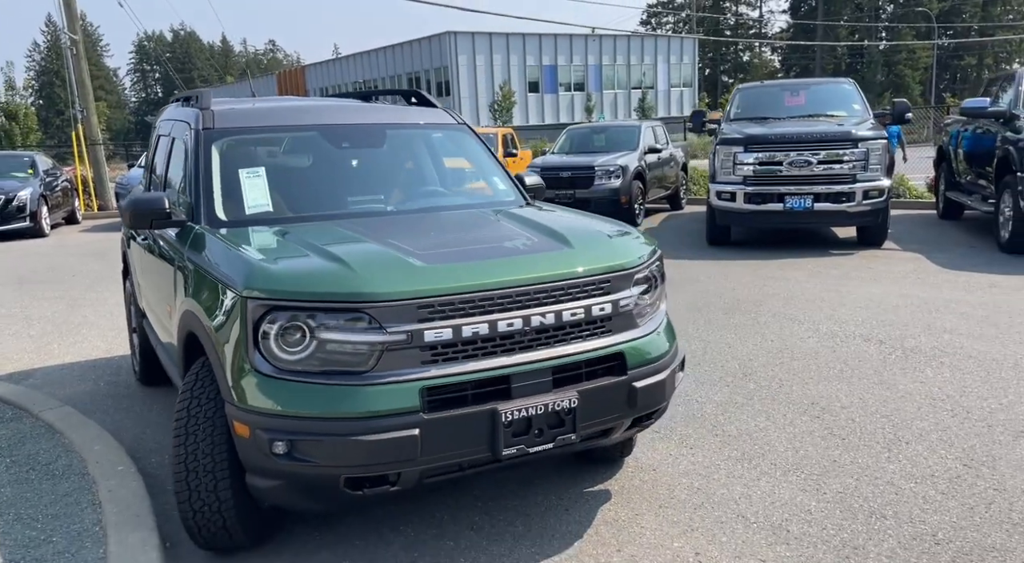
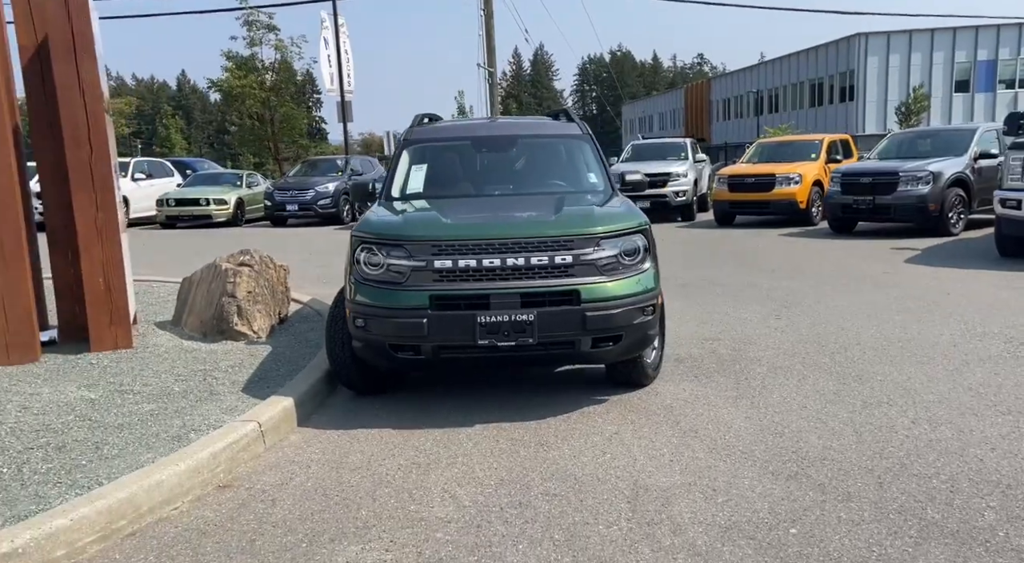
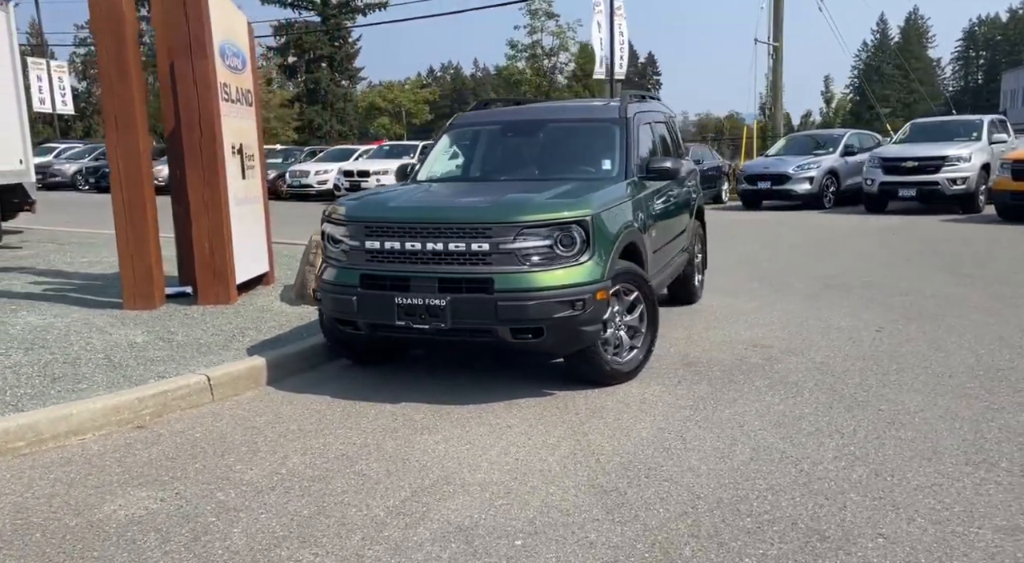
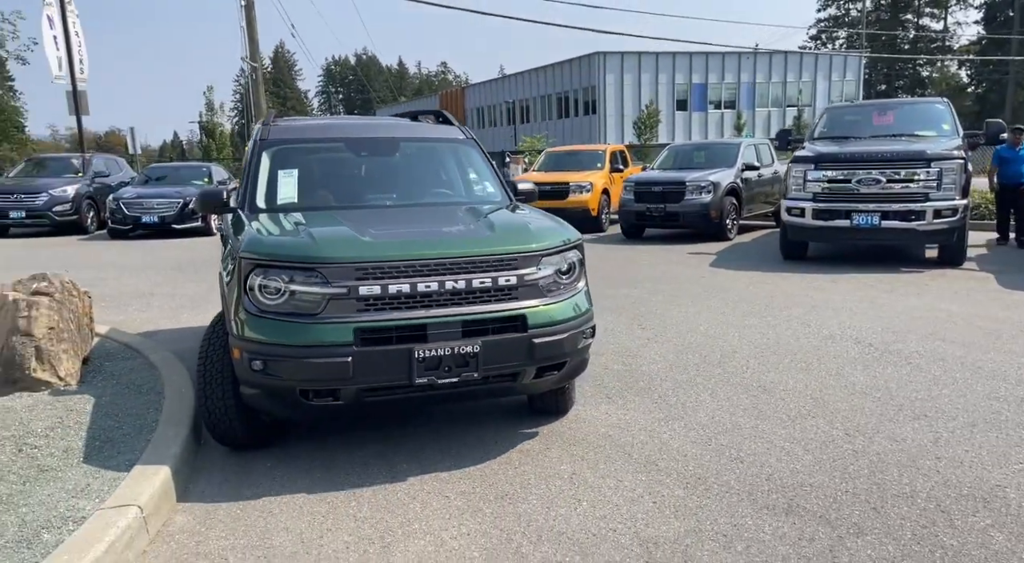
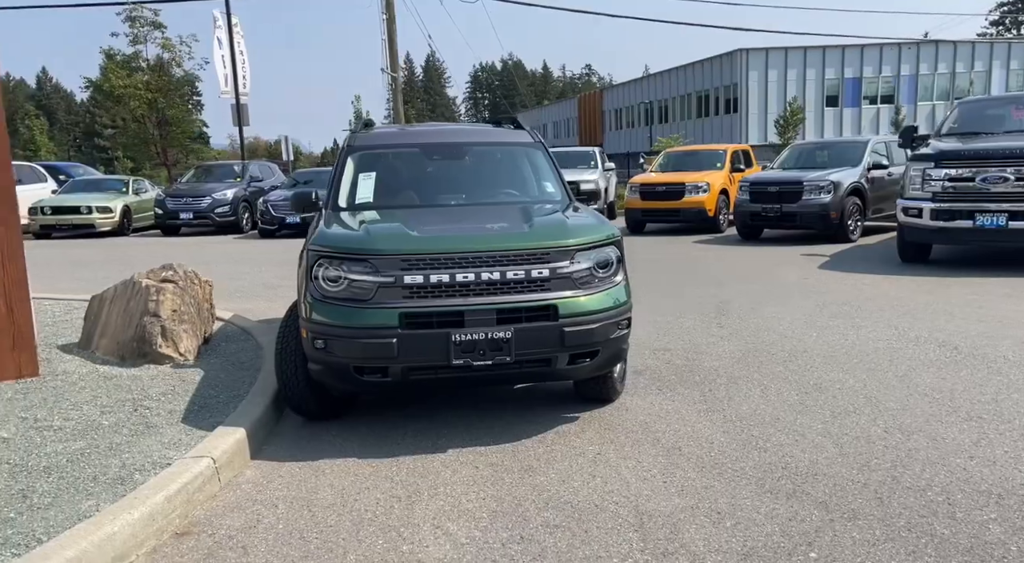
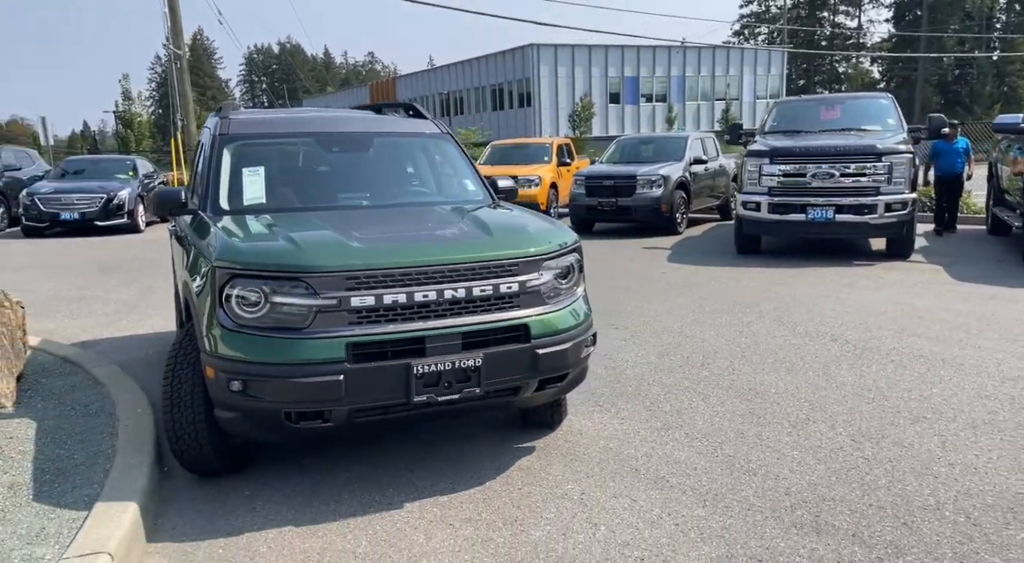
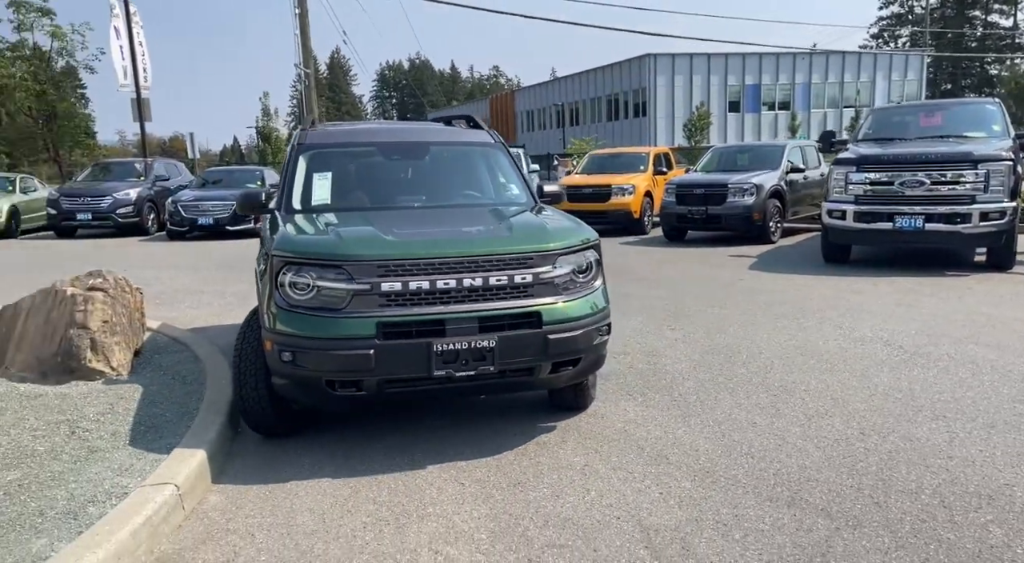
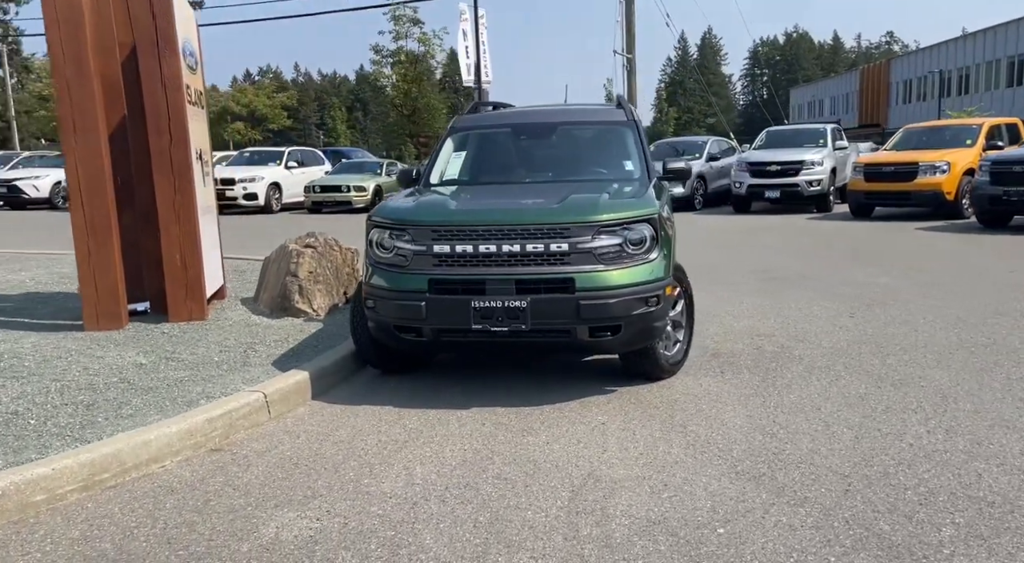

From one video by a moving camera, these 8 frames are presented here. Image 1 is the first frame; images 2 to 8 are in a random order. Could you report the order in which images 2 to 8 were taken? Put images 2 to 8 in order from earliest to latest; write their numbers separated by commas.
6, 4, 7, 5, 2, 8, 3
